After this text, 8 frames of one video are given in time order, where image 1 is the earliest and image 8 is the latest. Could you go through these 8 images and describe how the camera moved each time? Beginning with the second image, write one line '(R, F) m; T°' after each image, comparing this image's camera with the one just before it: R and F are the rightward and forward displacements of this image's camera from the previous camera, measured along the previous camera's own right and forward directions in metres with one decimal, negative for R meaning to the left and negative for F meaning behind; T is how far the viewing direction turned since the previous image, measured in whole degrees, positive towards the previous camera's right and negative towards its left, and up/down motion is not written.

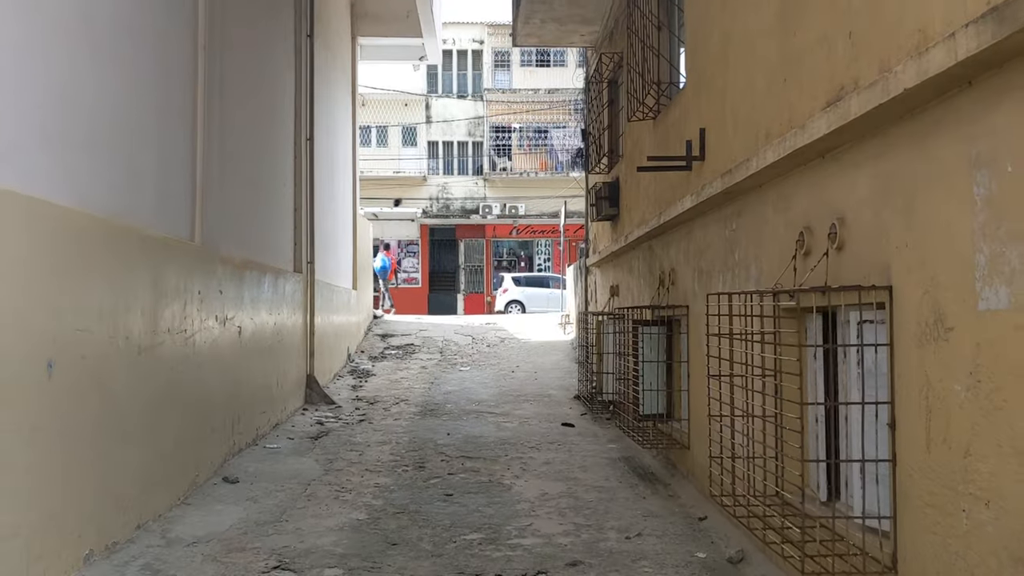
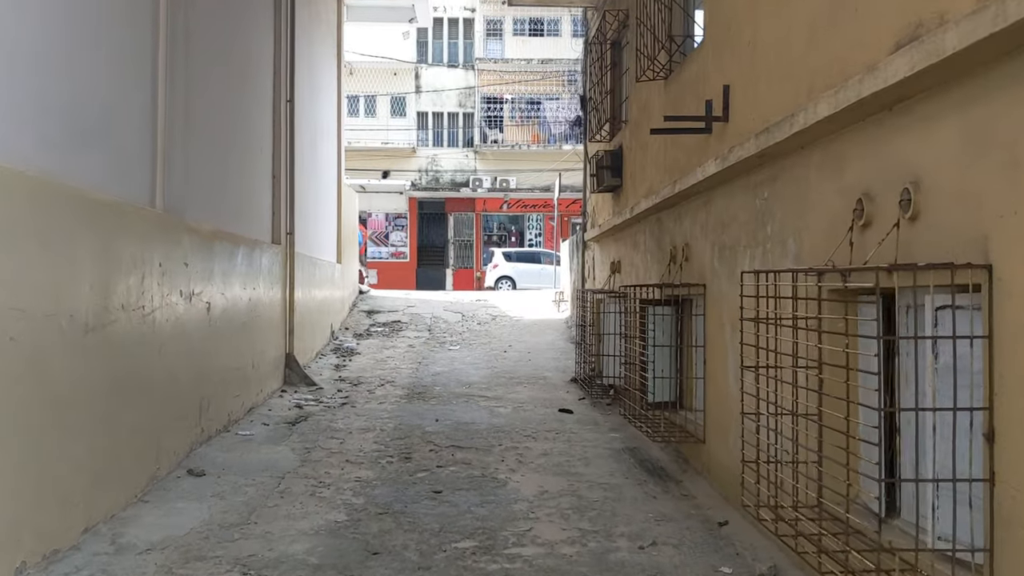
(-0.1, +0.5) m; +1°
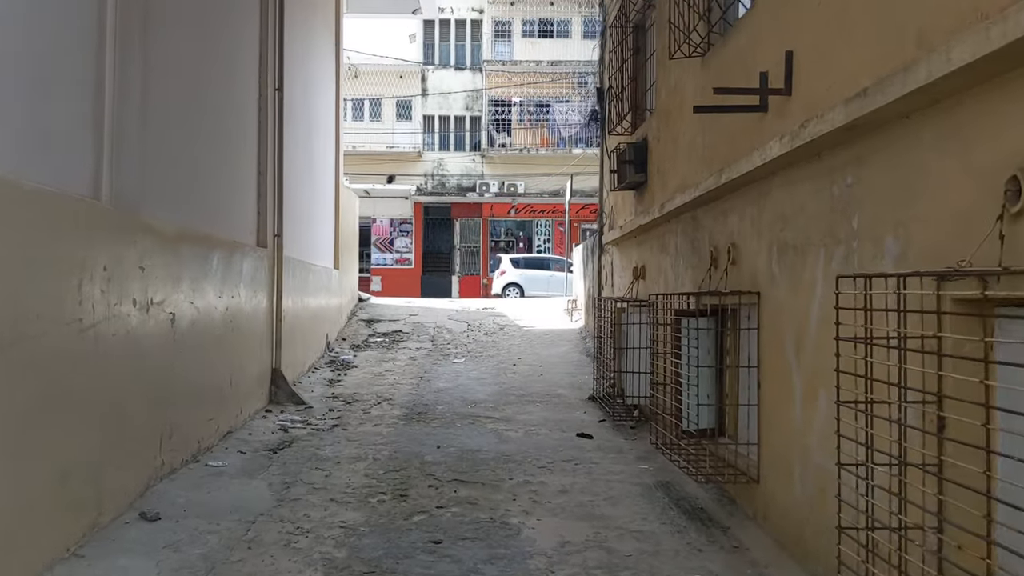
(0.0, +0.8) m; 0°
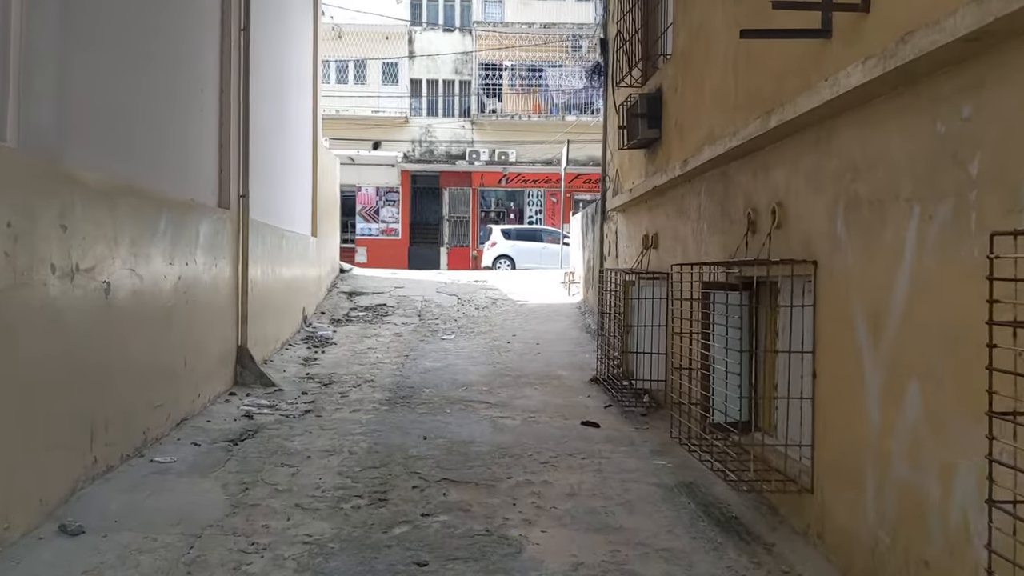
(-0.1, +0.8) m; +1°
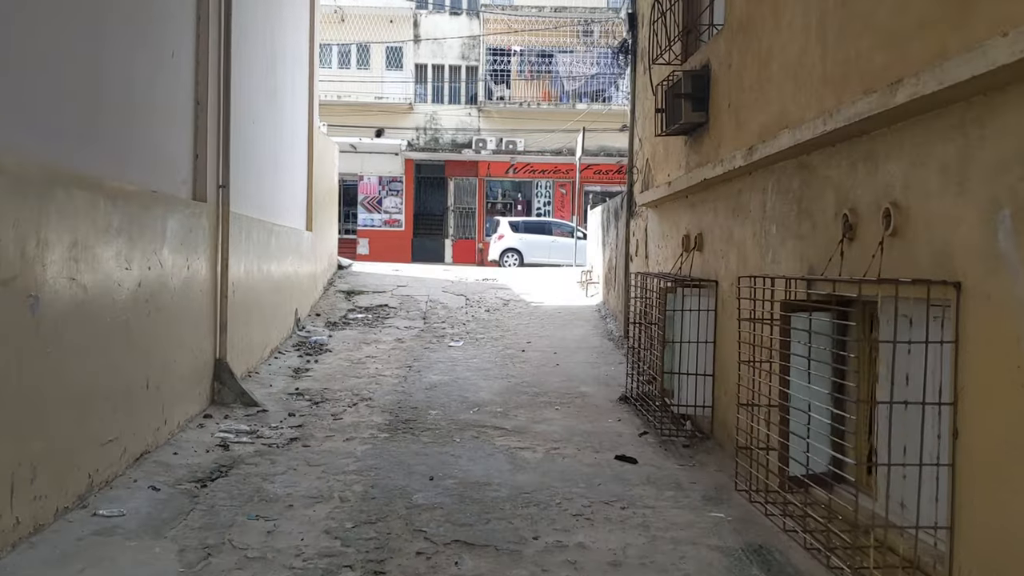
(-0.1, +0.8) m; 0°
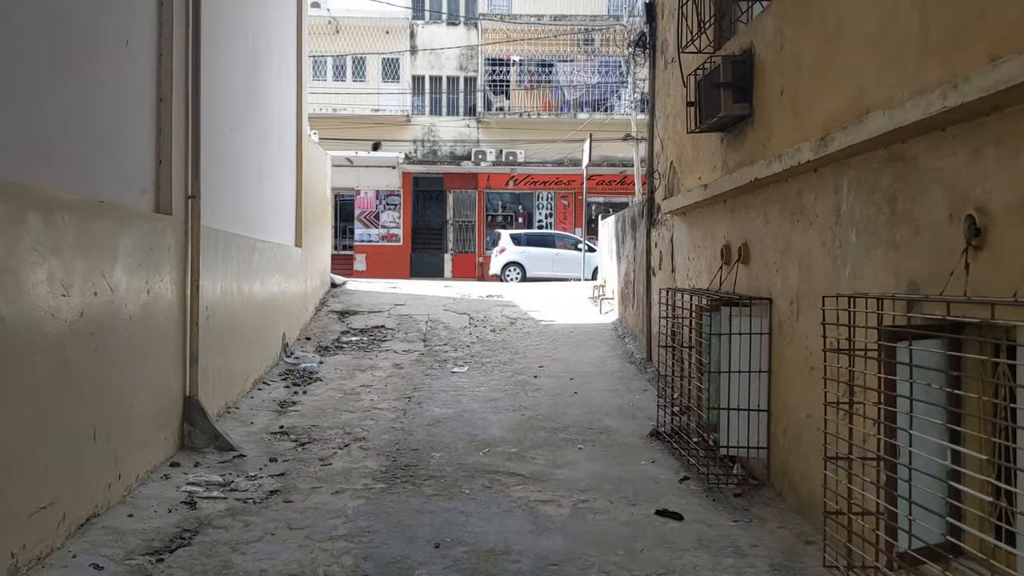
(-0.1, +0.7) m; 0°
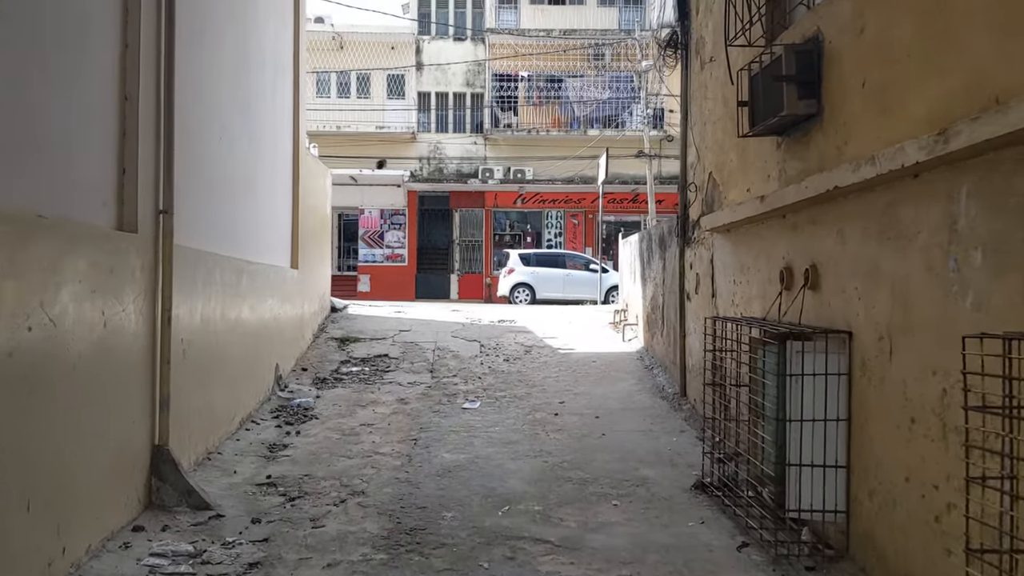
(-0.1, +0.7) m; 0°
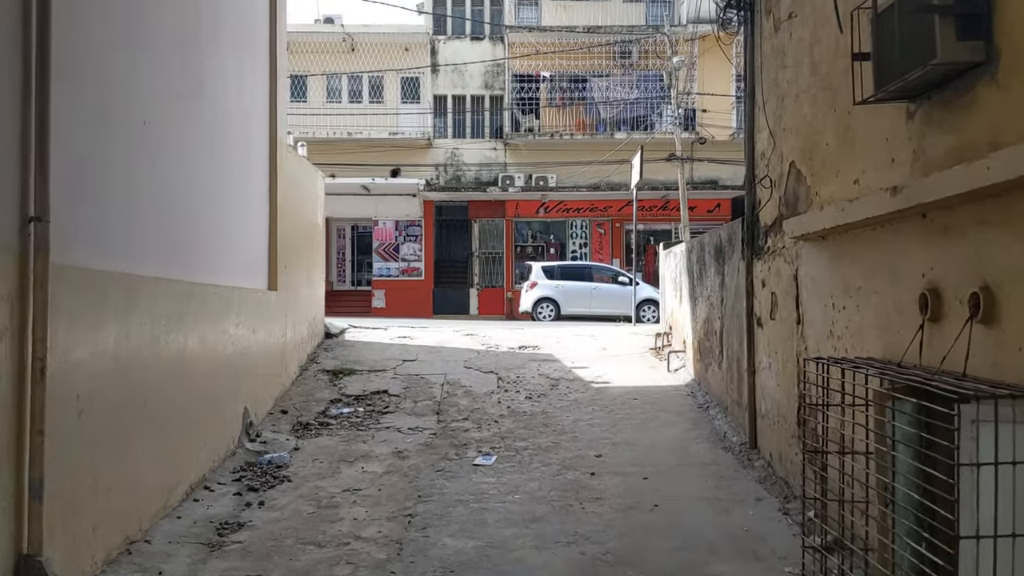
(0.0, +1.2) m; -1°
